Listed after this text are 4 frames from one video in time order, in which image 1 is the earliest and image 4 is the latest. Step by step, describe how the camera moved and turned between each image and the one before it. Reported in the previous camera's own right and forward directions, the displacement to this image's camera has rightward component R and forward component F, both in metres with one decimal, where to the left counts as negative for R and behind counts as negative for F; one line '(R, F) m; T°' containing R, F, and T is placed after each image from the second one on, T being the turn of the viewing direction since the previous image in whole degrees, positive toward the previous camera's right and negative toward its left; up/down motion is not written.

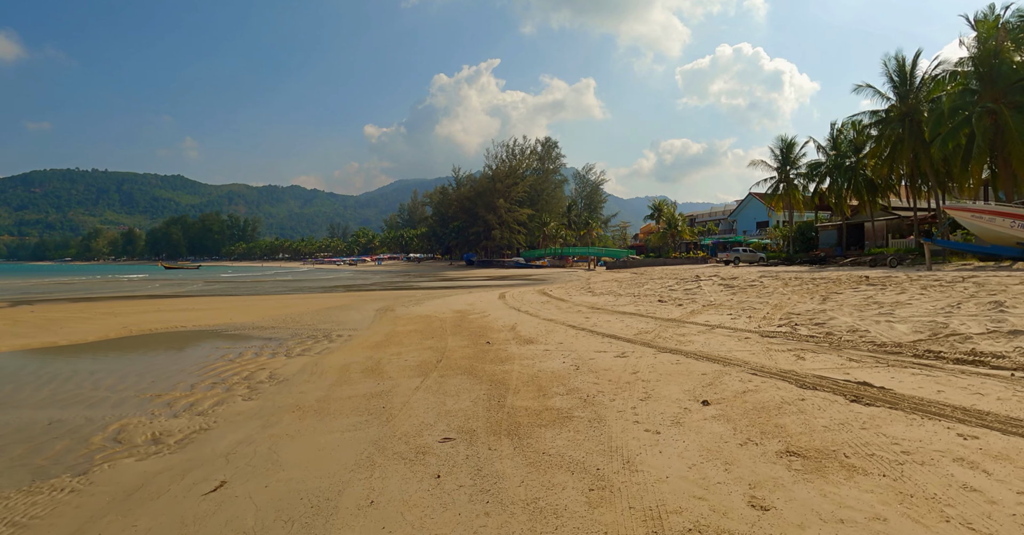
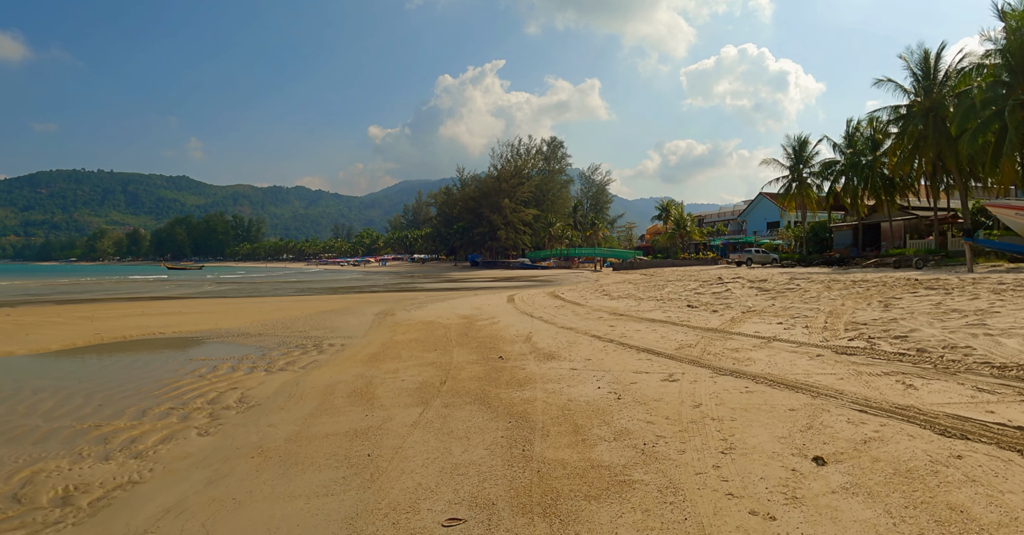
(-0.2, +1.7) m; 0°
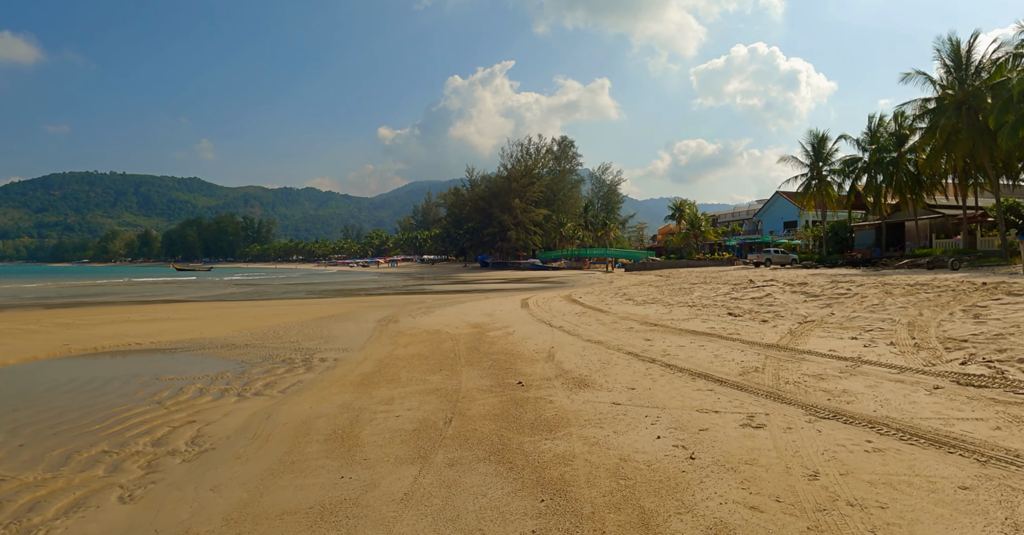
(-0.2, +1.8) m; -1°
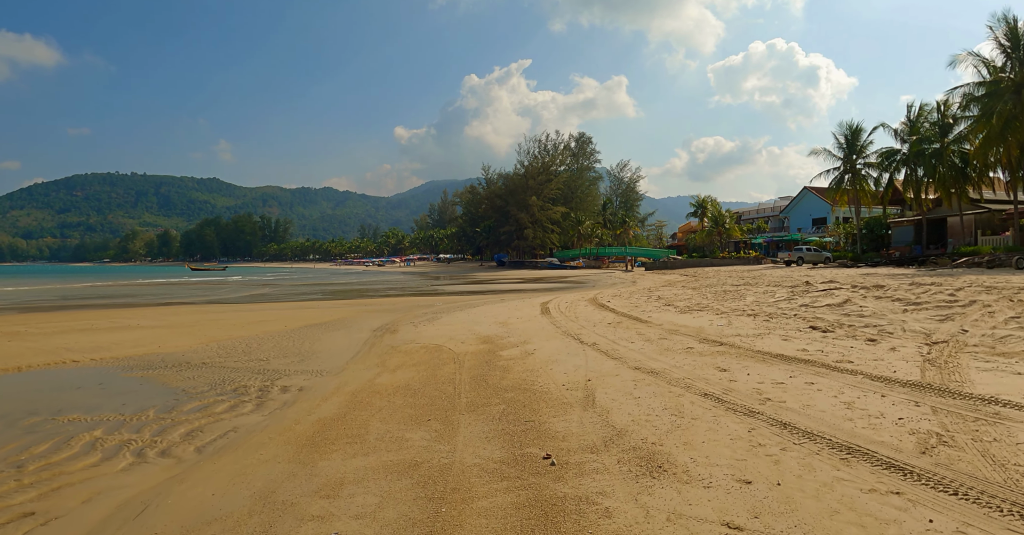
(-0.1, +2.8) m; -2°
